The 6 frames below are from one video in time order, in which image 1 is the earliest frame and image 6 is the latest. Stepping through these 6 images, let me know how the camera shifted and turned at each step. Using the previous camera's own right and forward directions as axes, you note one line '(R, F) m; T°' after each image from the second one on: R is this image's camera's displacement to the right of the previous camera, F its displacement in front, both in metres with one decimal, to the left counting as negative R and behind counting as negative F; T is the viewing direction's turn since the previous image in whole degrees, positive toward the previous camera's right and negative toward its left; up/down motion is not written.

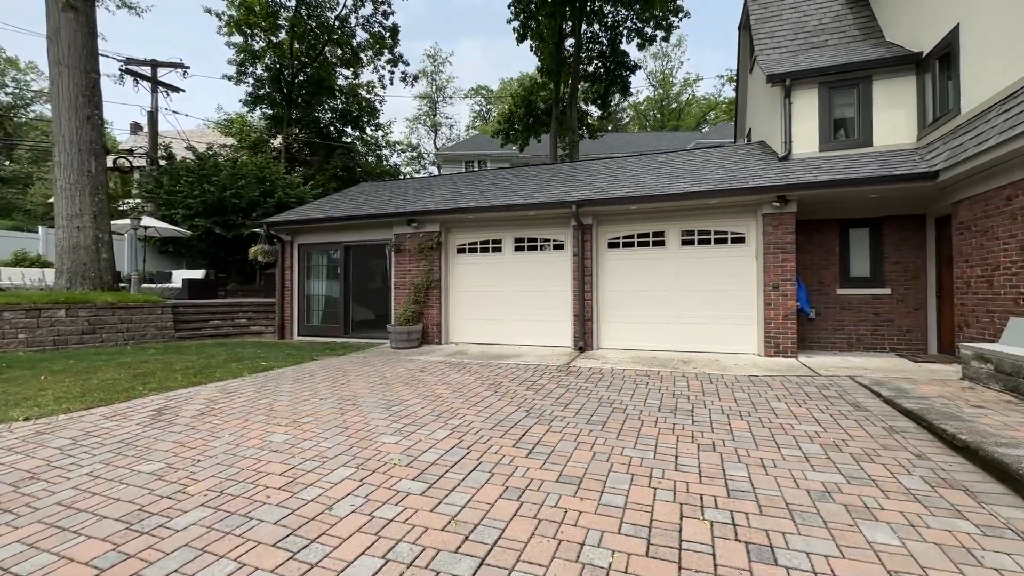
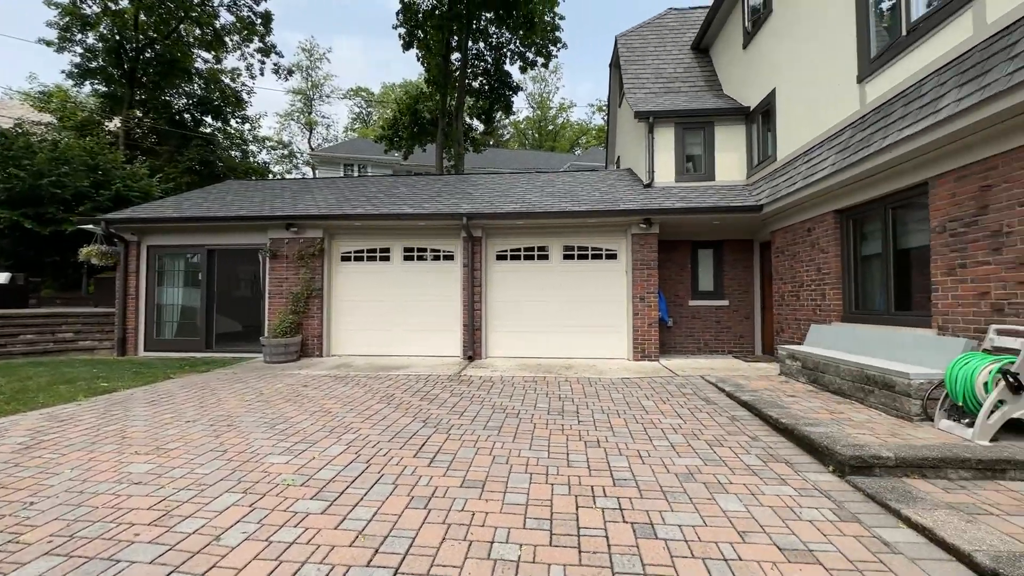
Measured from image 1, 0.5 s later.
(-0.2, -0.1) m; +15°
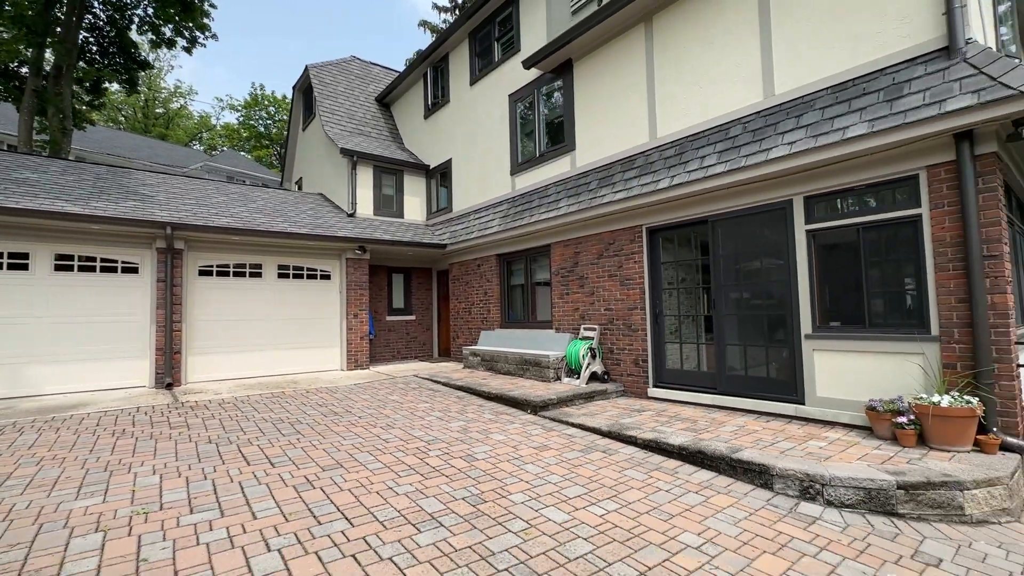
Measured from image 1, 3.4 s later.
(-2.0, -0.7) m; +44°
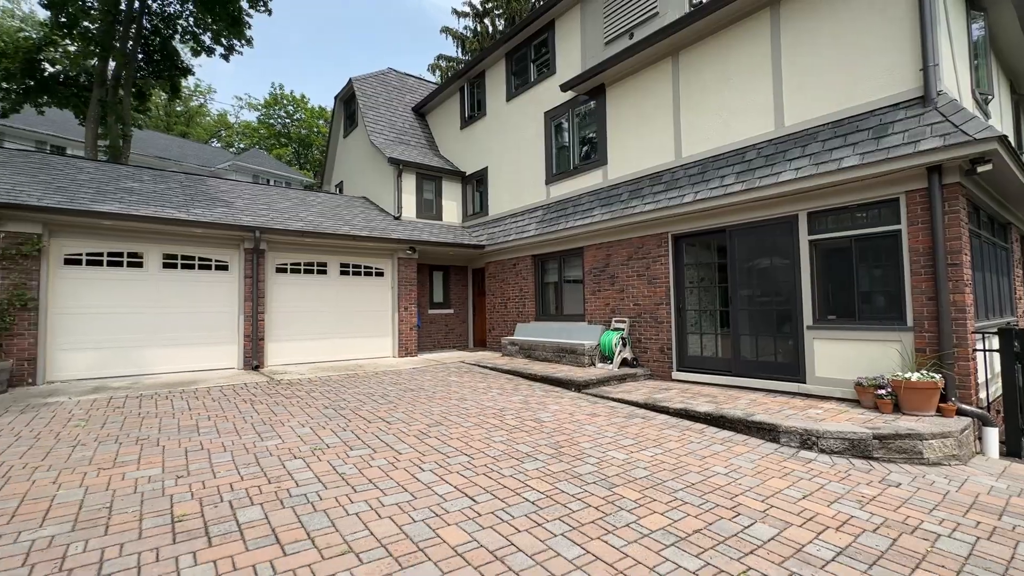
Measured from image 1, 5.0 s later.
(-0.7, -1.1) m; -1°
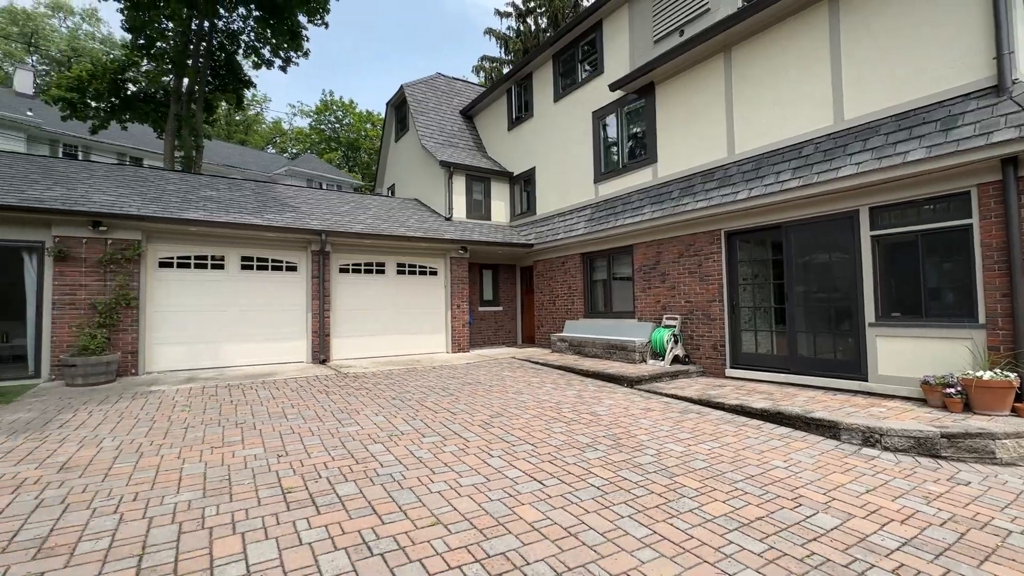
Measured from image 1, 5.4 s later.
(-0.2, -0.3) m; -5°
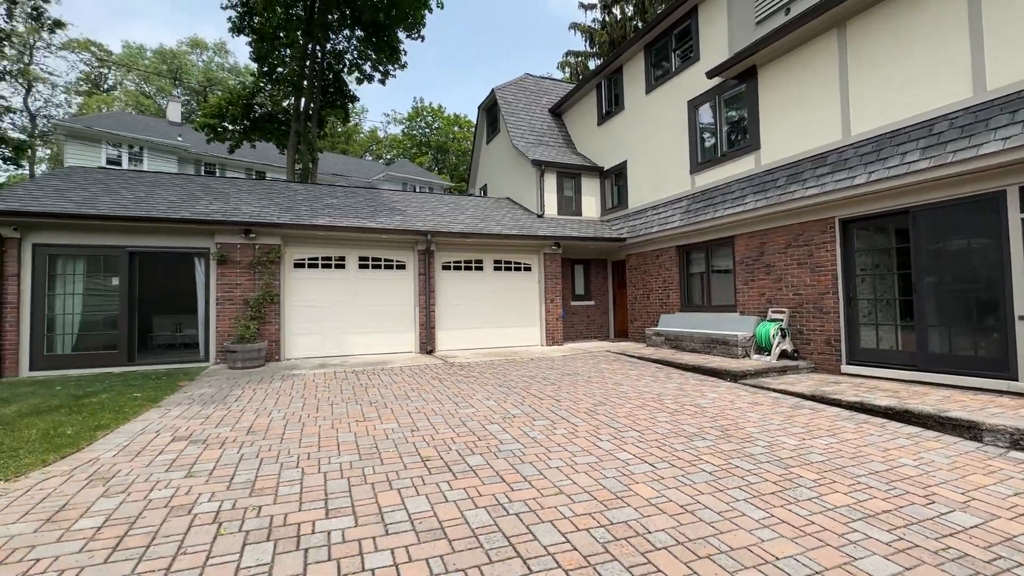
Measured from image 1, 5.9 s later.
(-0.2, -0.3) m; -10°
